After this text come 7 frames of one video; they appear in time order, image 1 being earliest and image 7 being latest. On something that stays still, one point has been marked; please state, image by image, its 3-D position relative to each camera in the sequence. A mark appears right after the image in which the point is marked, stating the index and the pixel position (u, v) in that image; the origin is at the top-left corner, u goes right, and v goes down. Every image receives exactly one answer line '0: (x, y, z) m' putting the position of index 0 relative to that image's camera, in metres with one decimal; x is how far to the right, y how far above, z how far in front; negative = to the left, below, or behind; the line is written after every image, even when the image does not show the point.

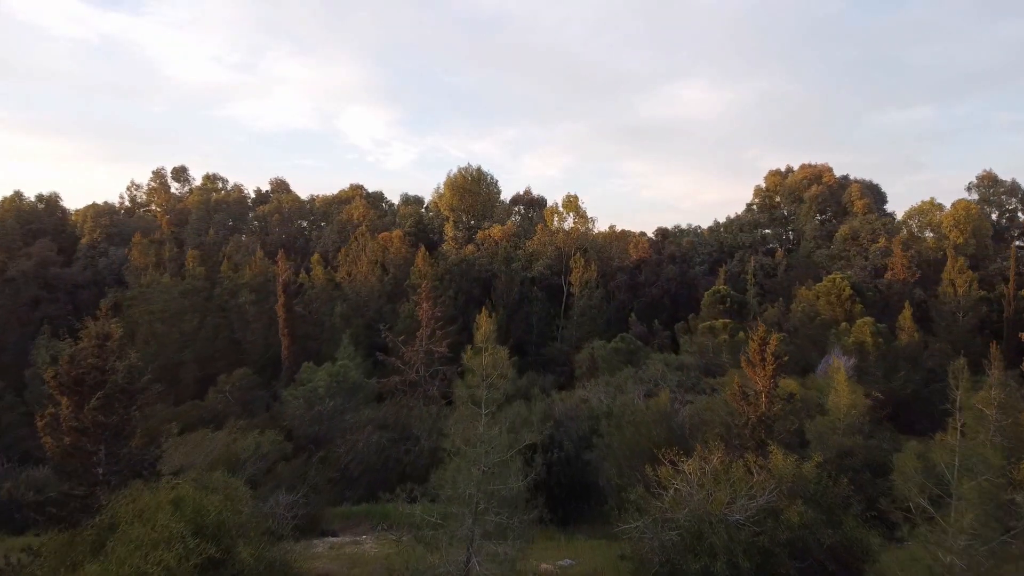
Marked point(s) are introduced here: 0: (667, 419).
0: (+2.1, -1.8, +11.6) m
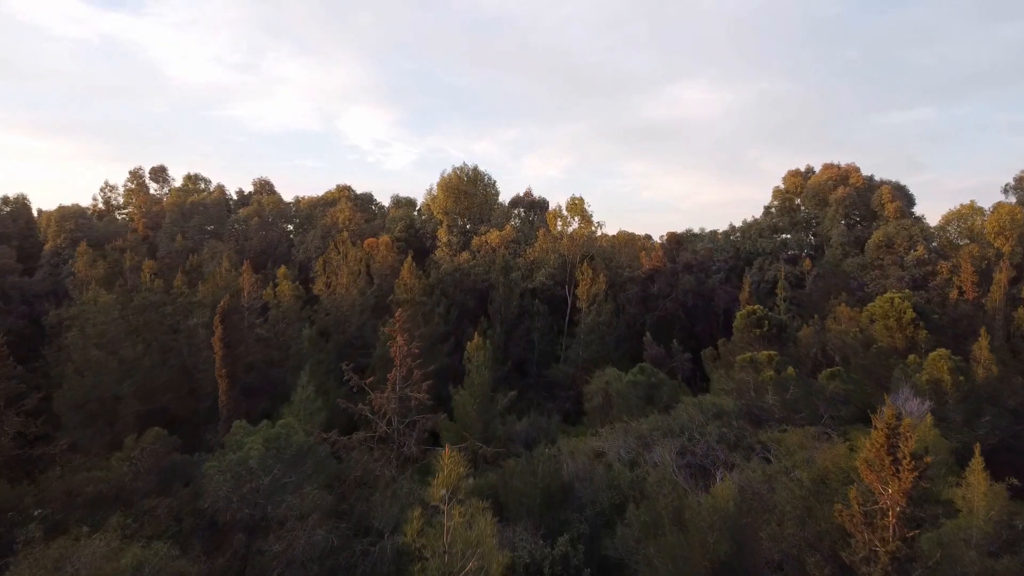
0: (+2.0, -2.2, +8.4) m
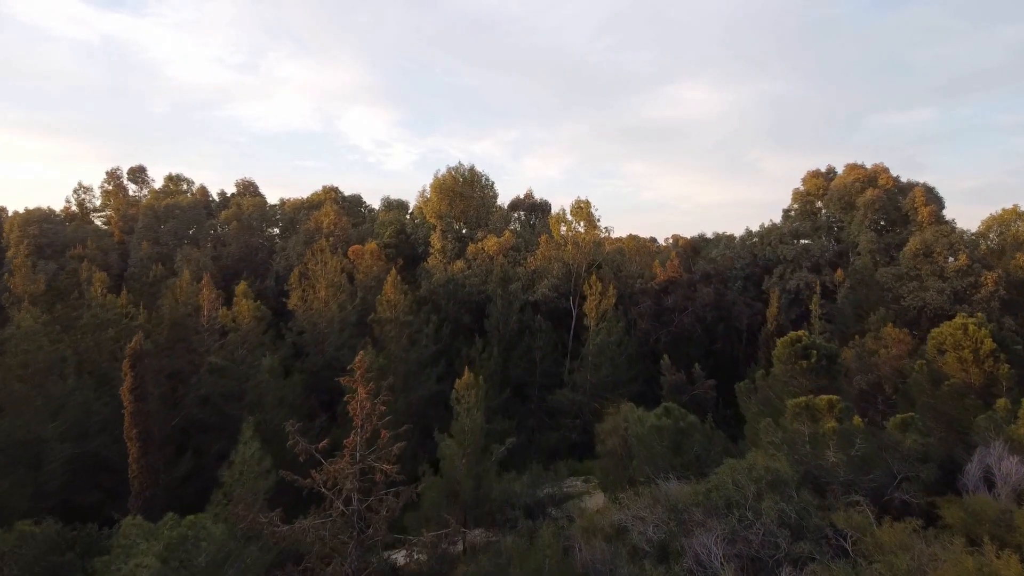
0: (+2.0, -2.6, +5.5) m
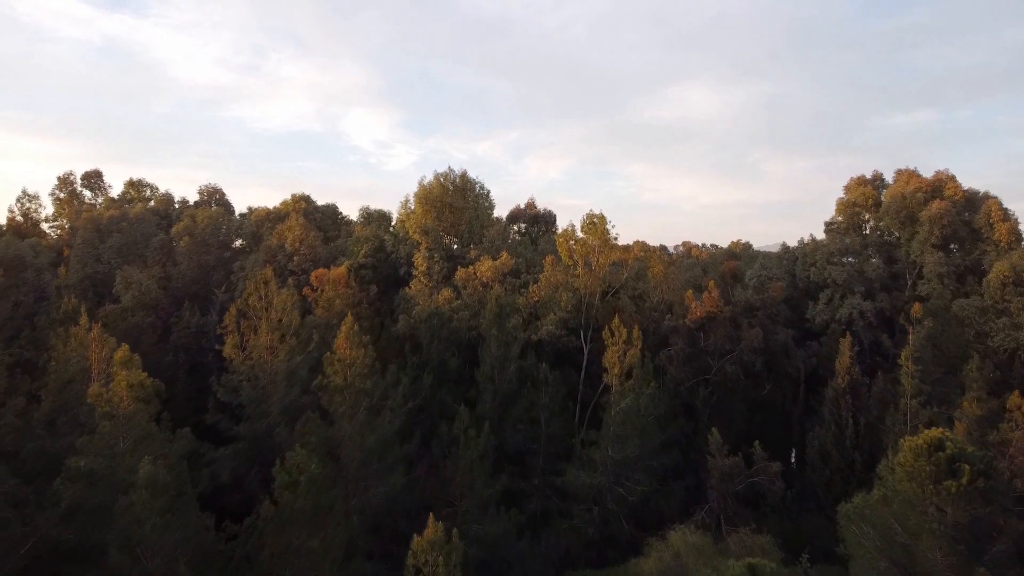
0: (+1.9, -3.5, +0.3) m
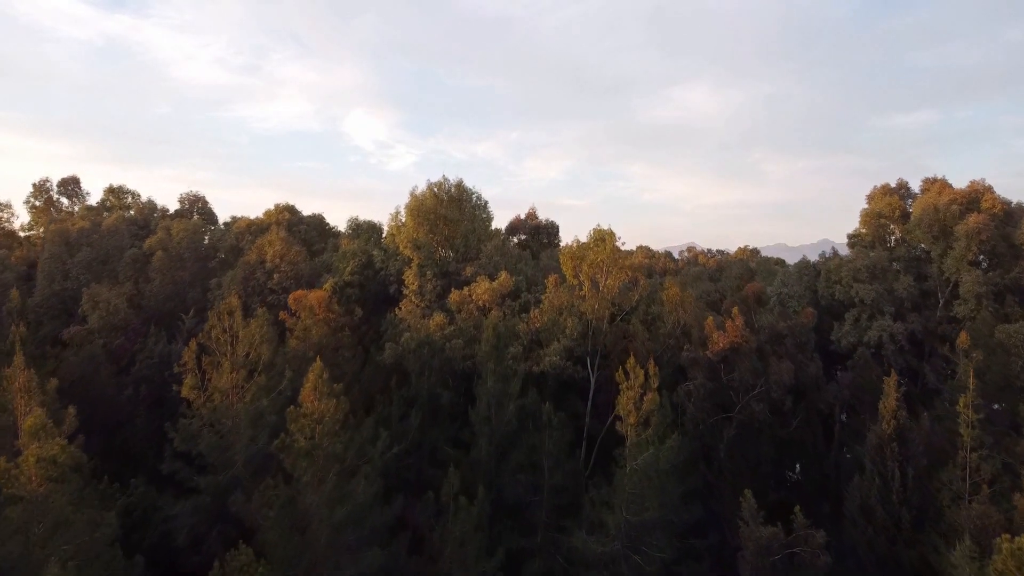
0: (+1.9, -4.1, -2.0) m
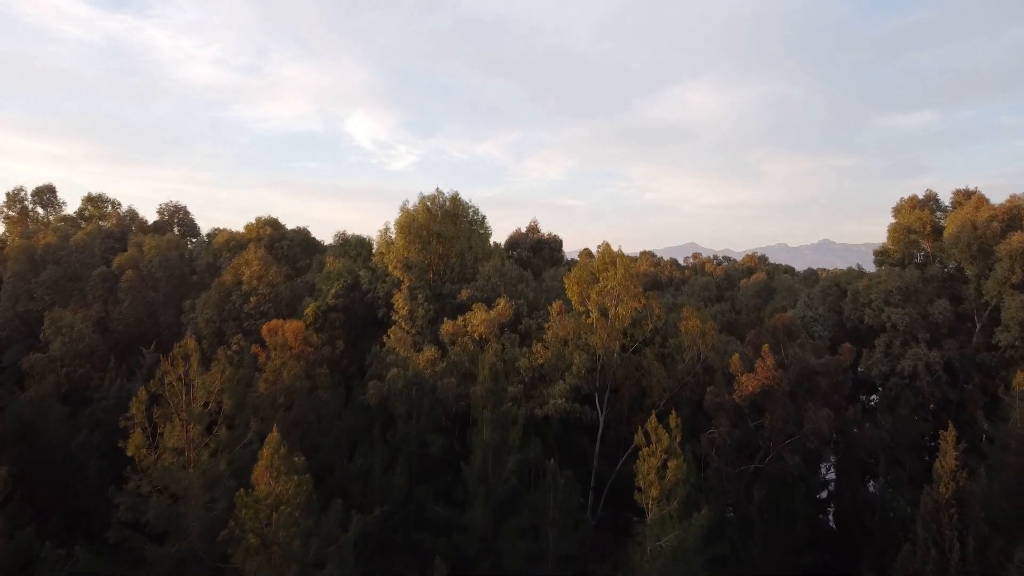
0: (+1.9, -4.8, -4.2) m
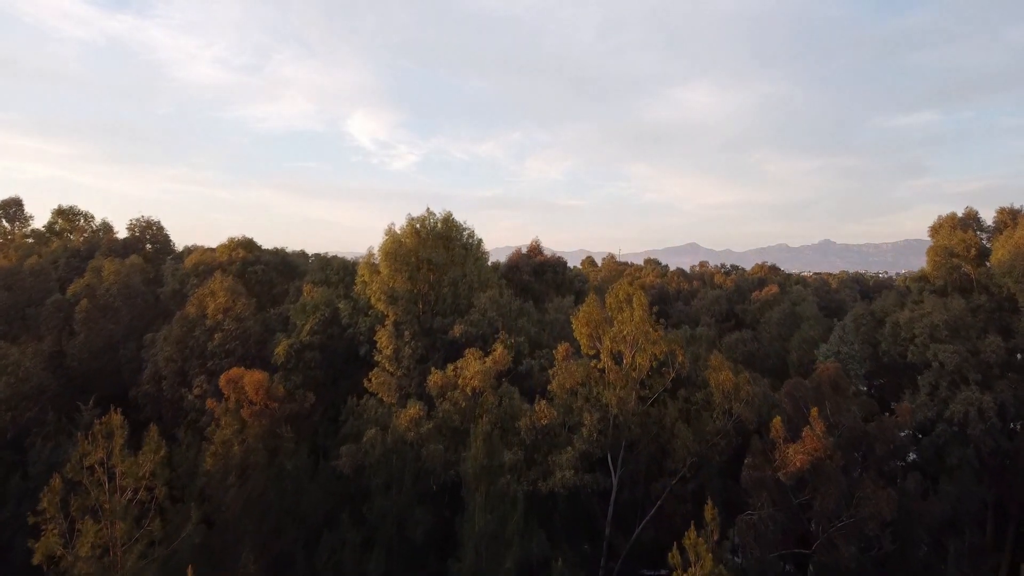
0: (+1.8, -5.6, -6.9) m
